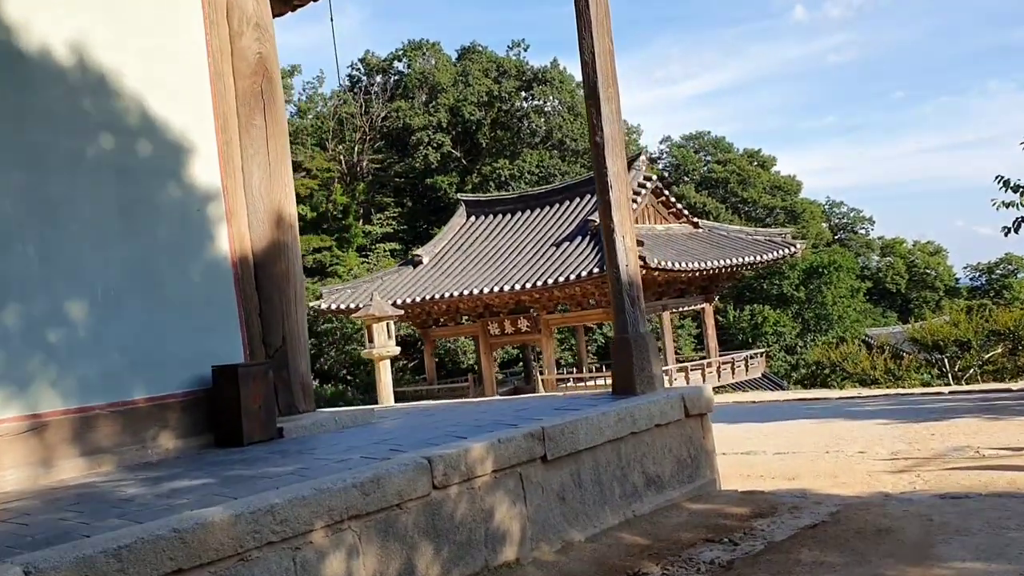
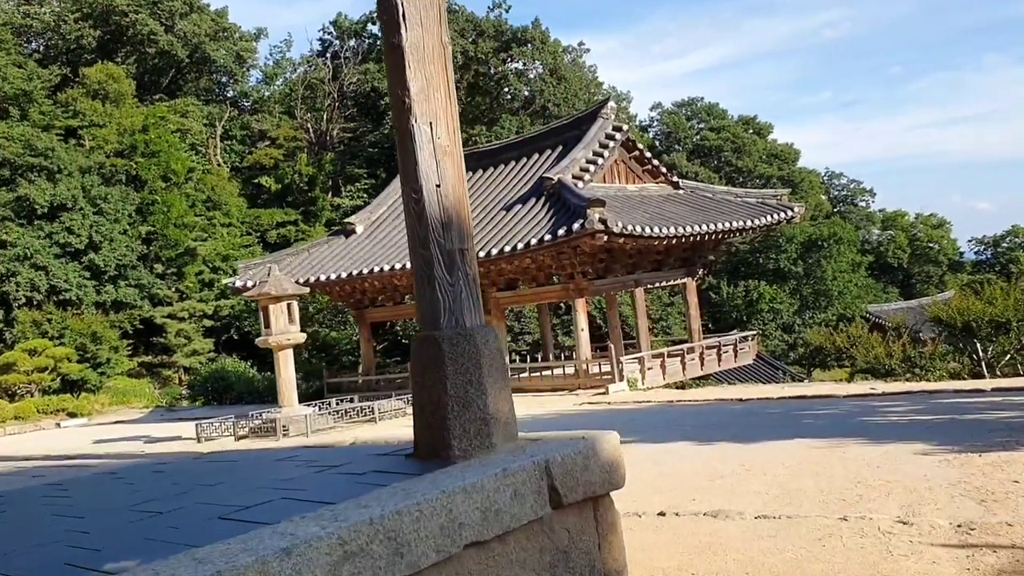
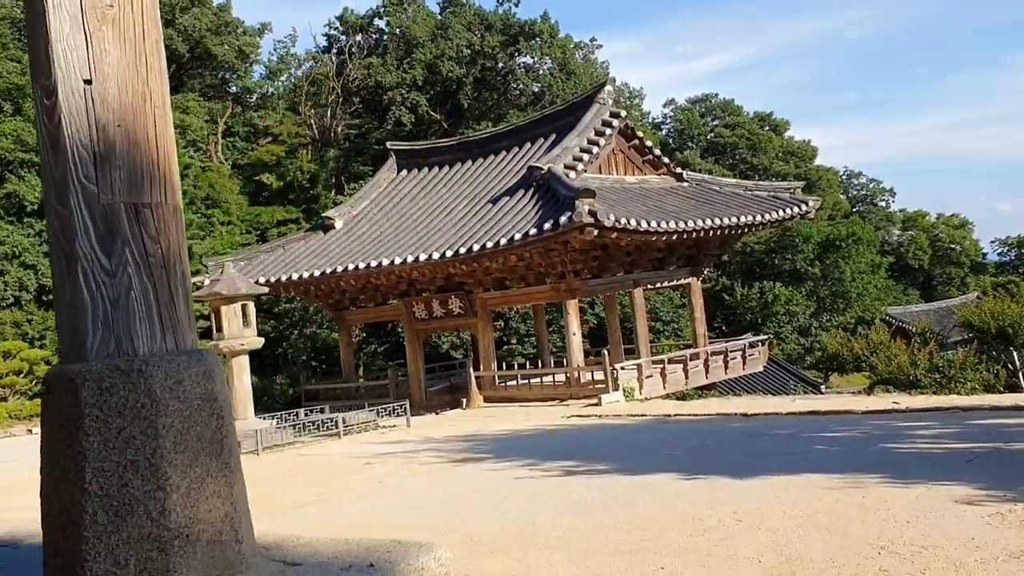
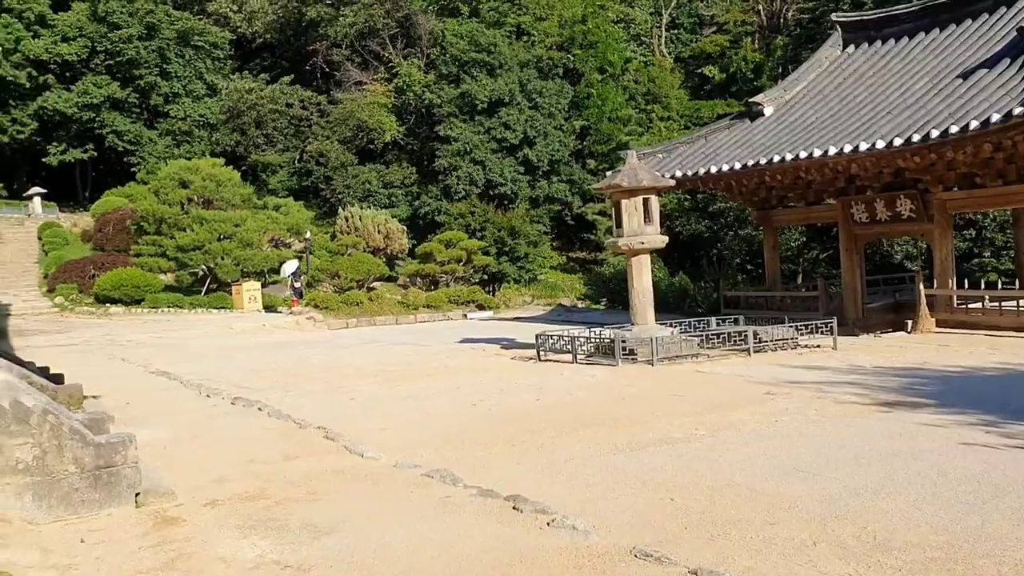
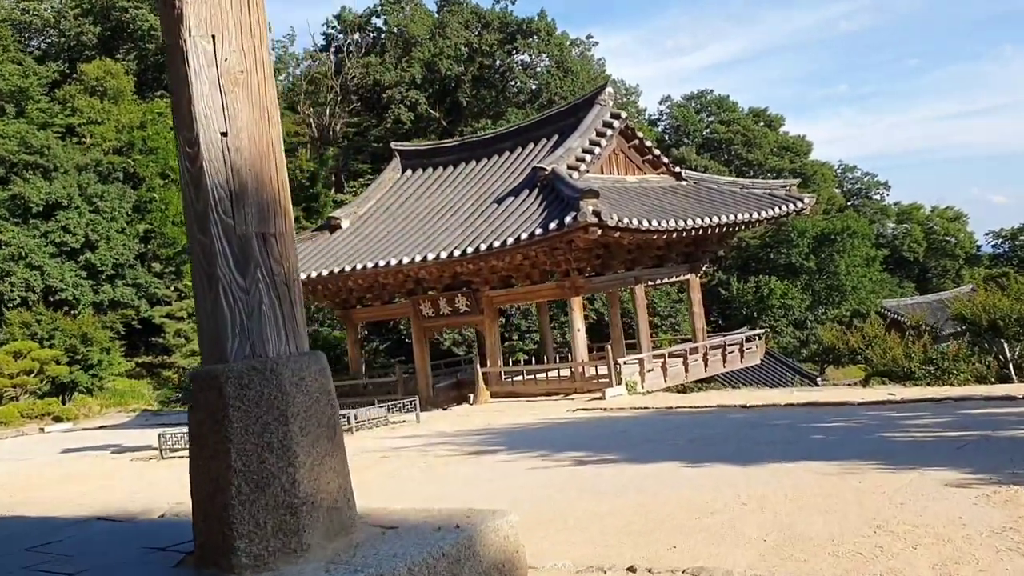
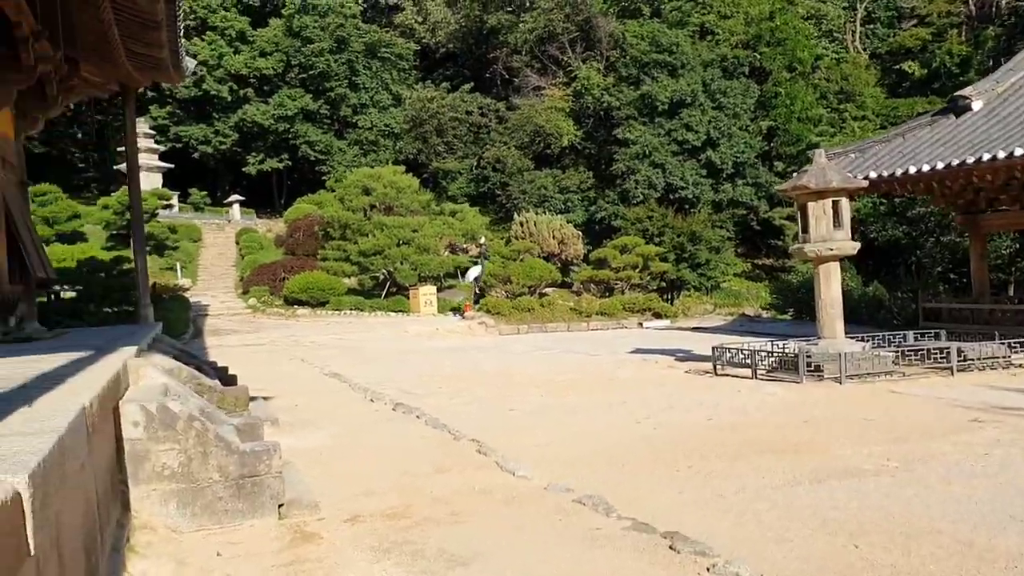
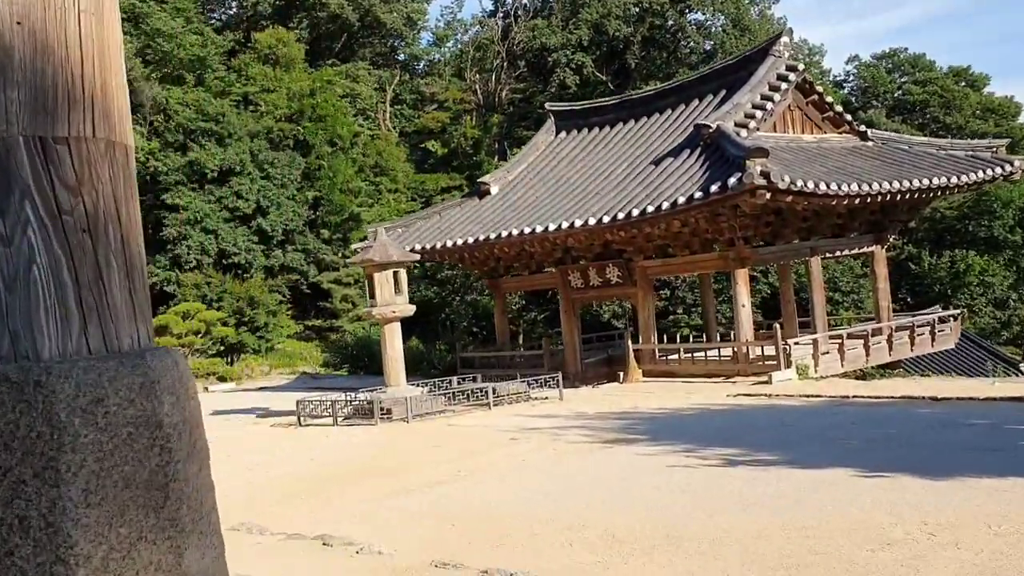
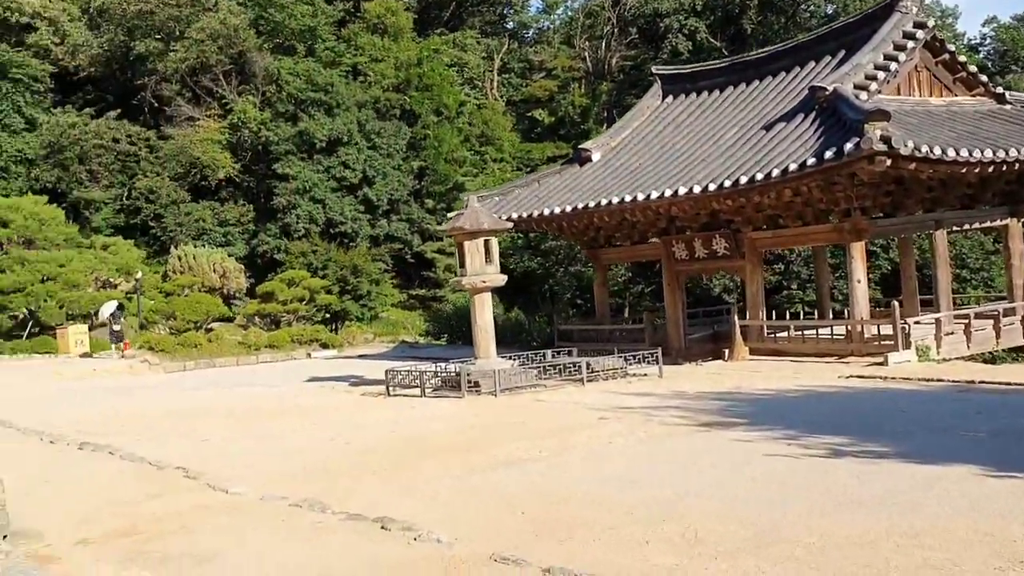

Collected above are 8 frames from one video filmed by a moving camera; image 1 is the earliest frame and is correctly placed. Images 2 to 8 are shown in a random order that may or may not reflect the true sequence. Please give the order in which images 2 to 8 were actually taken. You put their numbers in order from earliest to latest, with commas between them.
2, 5, 3, 7, 8, 4, 6
